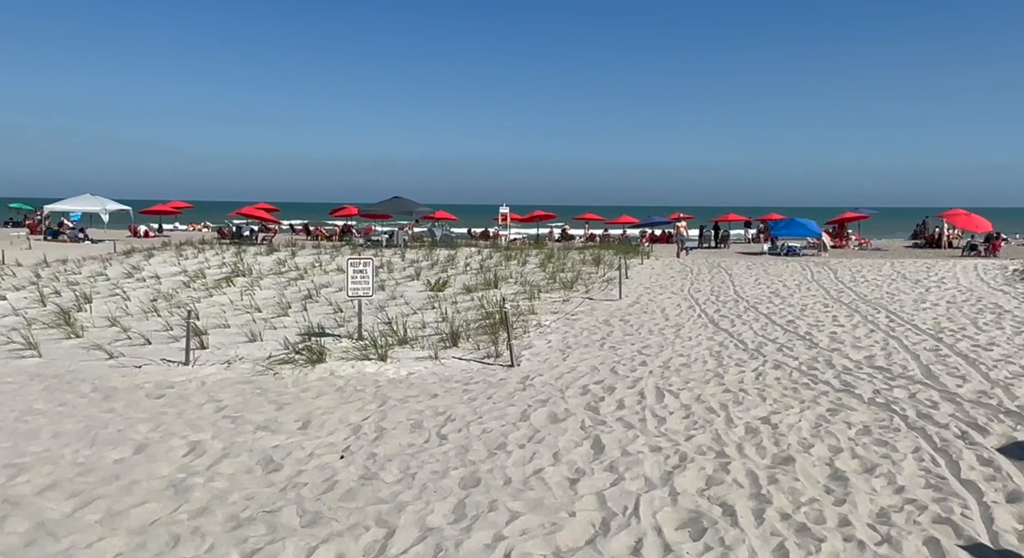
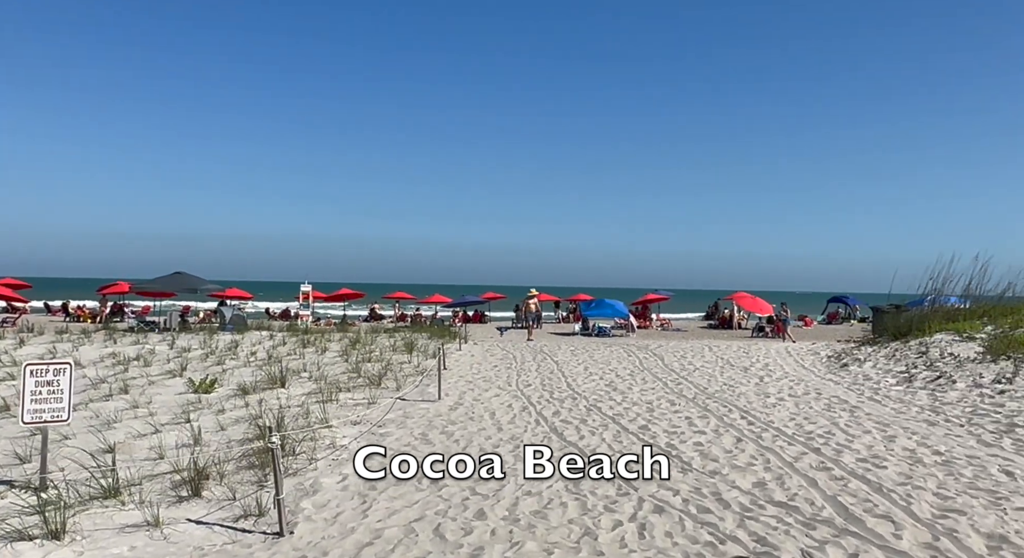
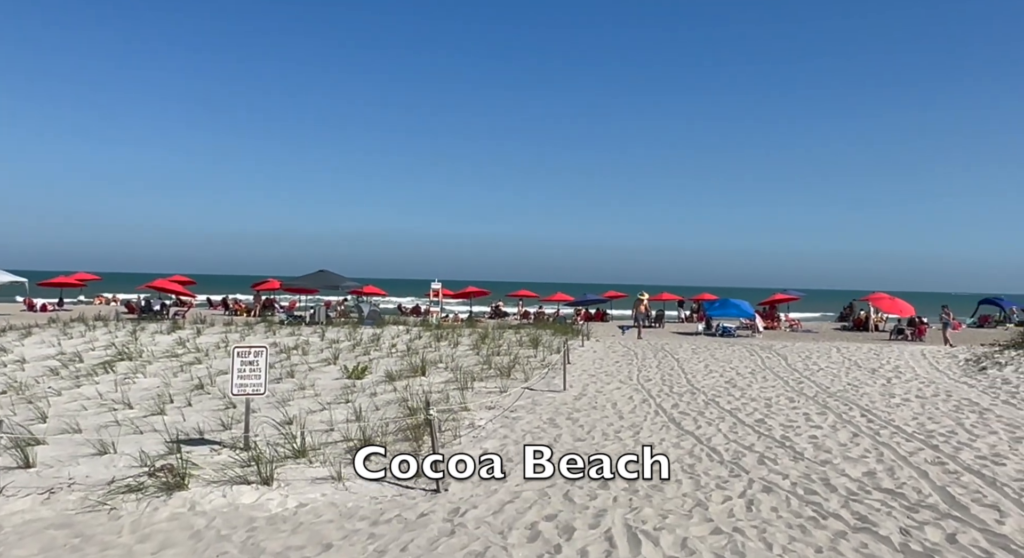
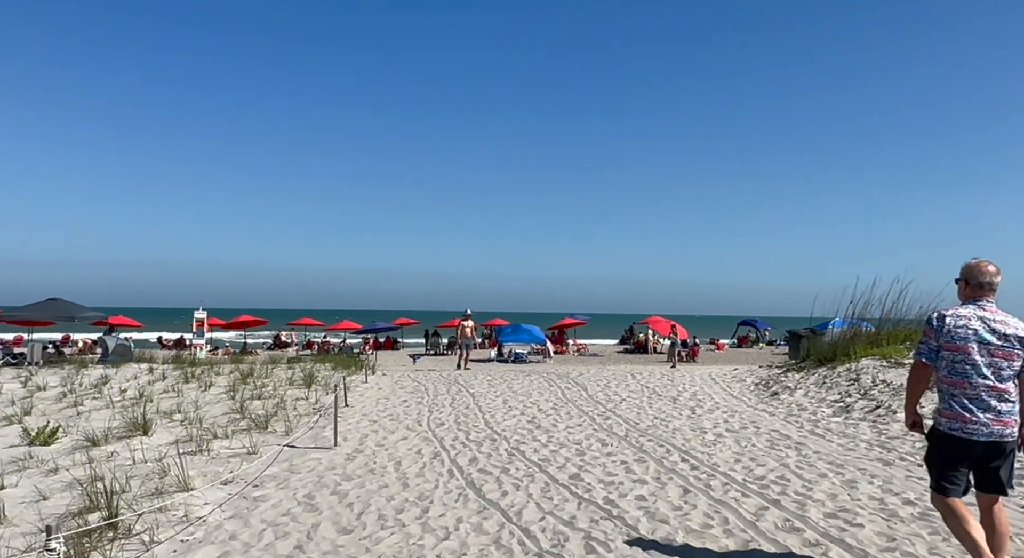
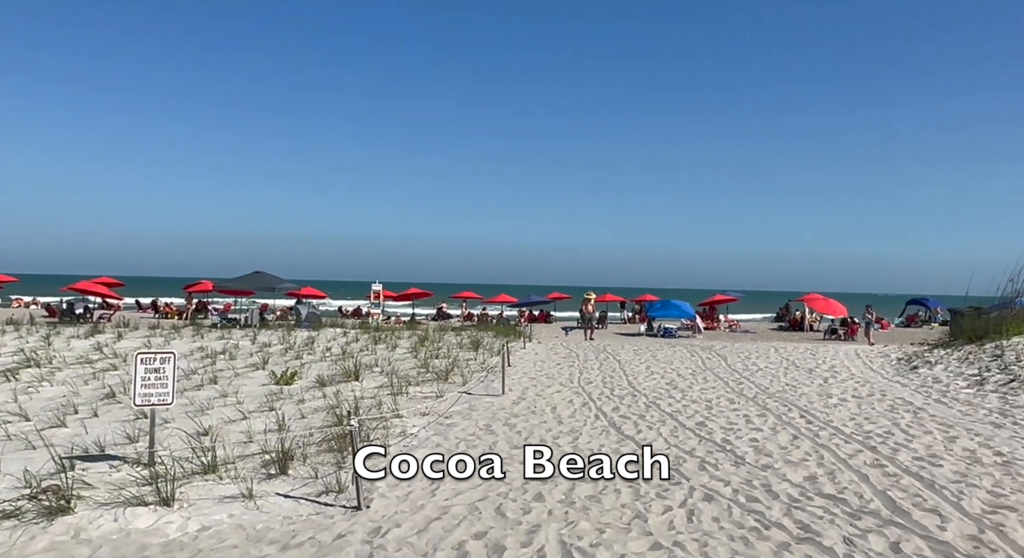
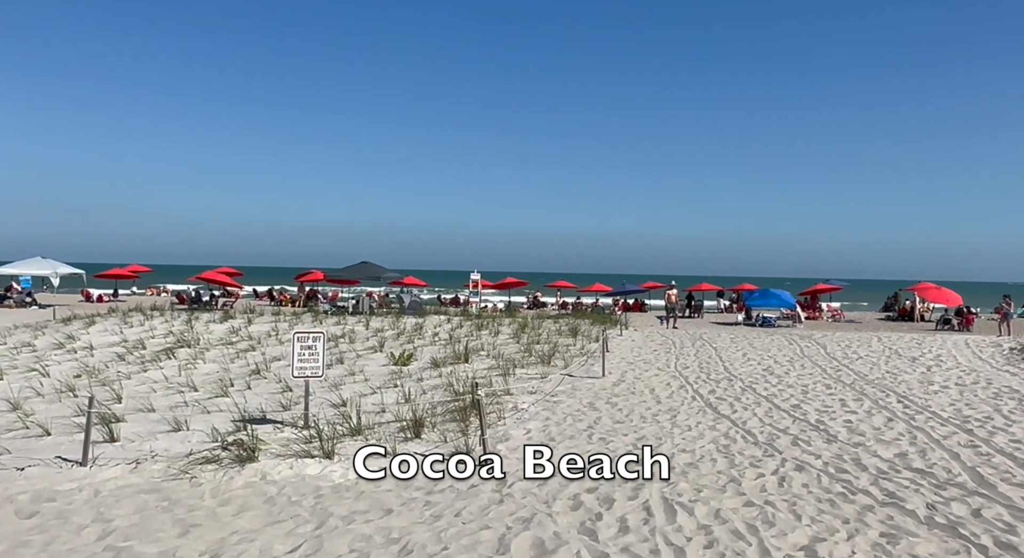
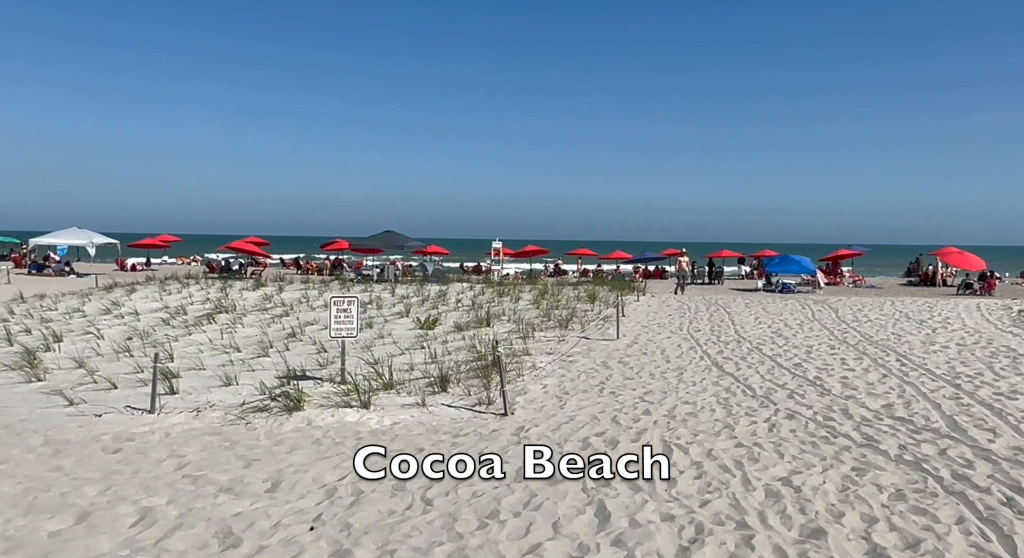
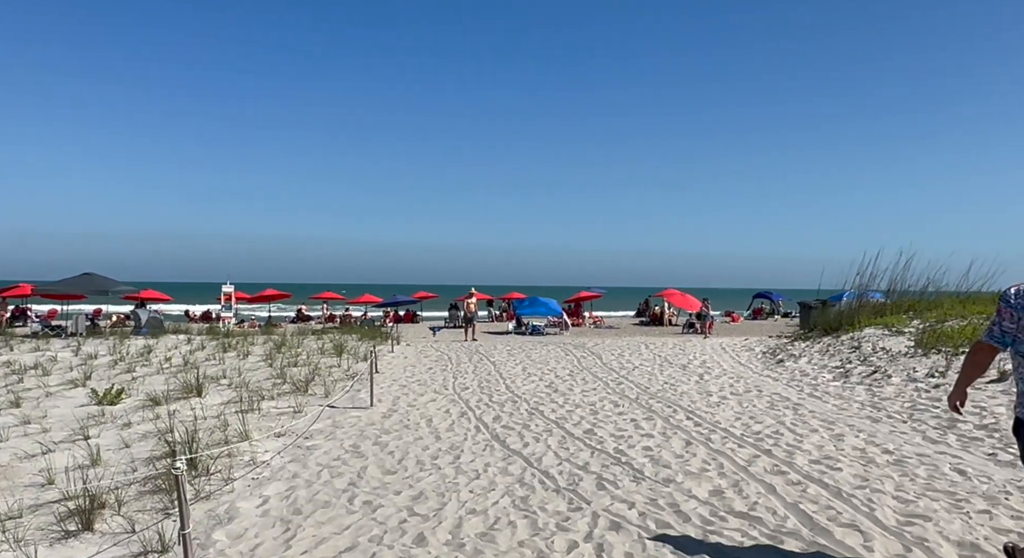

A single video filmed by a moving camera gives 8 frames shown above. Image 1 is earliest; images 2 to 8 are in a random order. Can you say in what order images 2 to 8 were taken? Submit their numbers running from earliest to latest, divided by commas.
7, 6, 3, 5, 2, 8, 4
